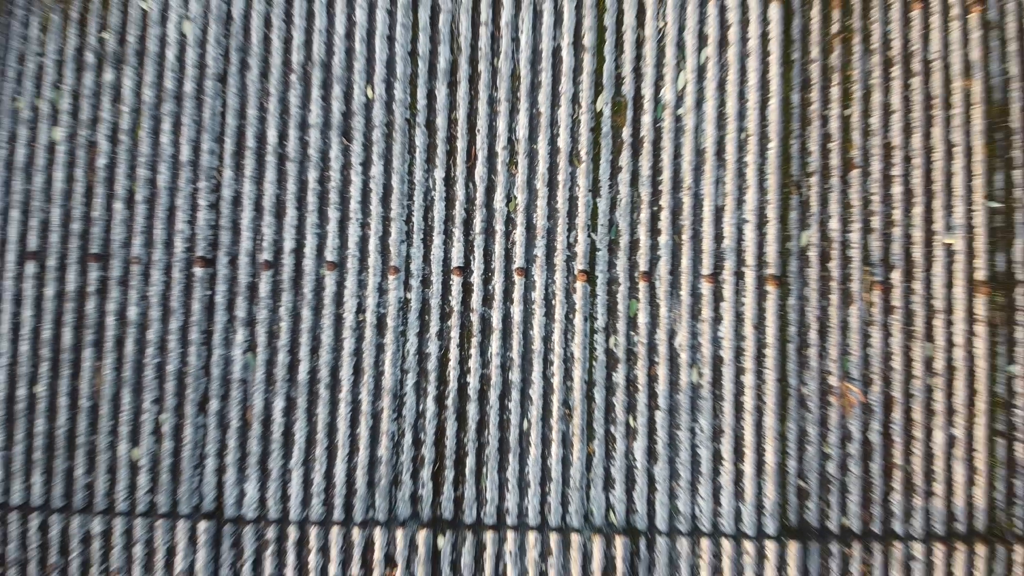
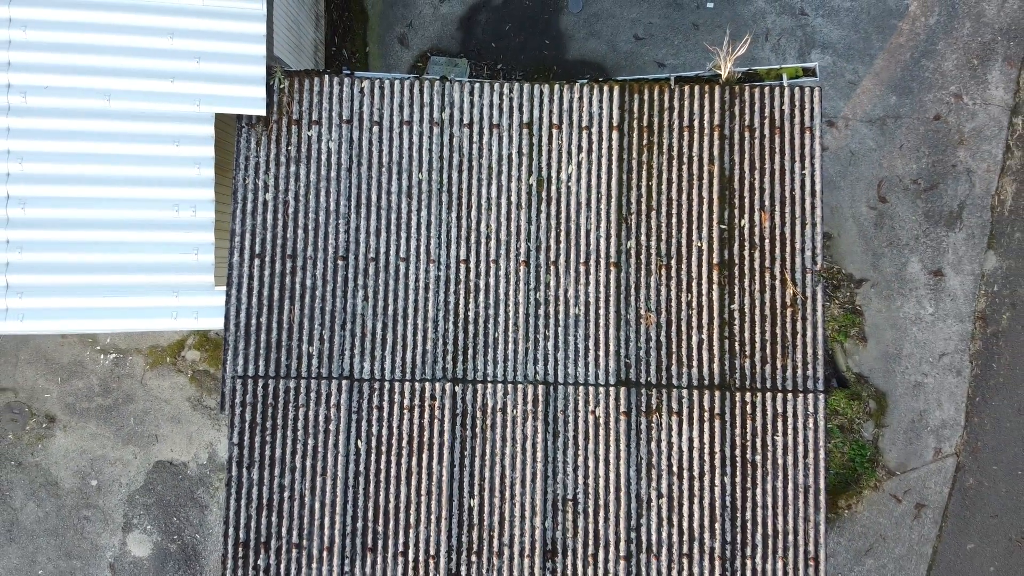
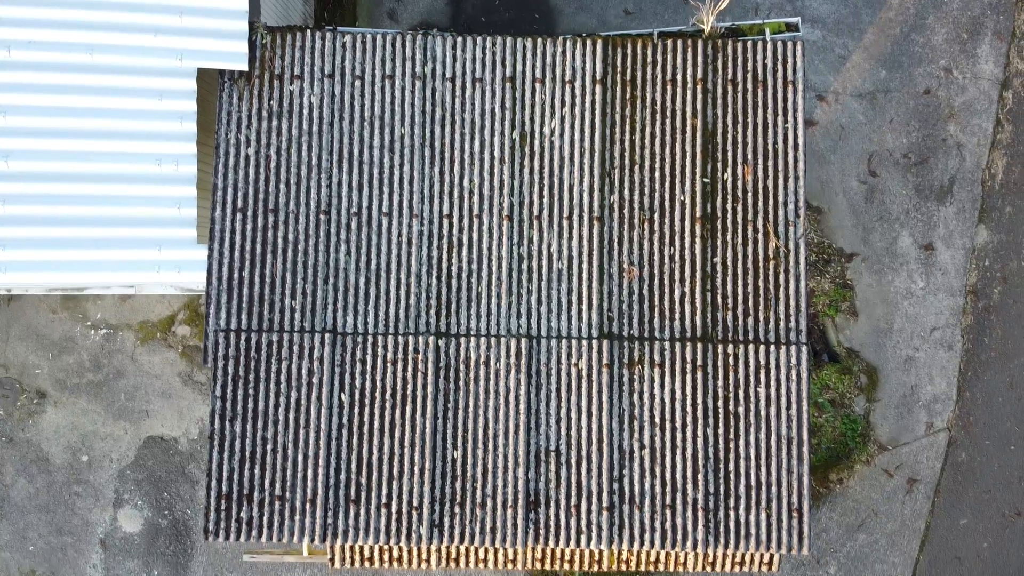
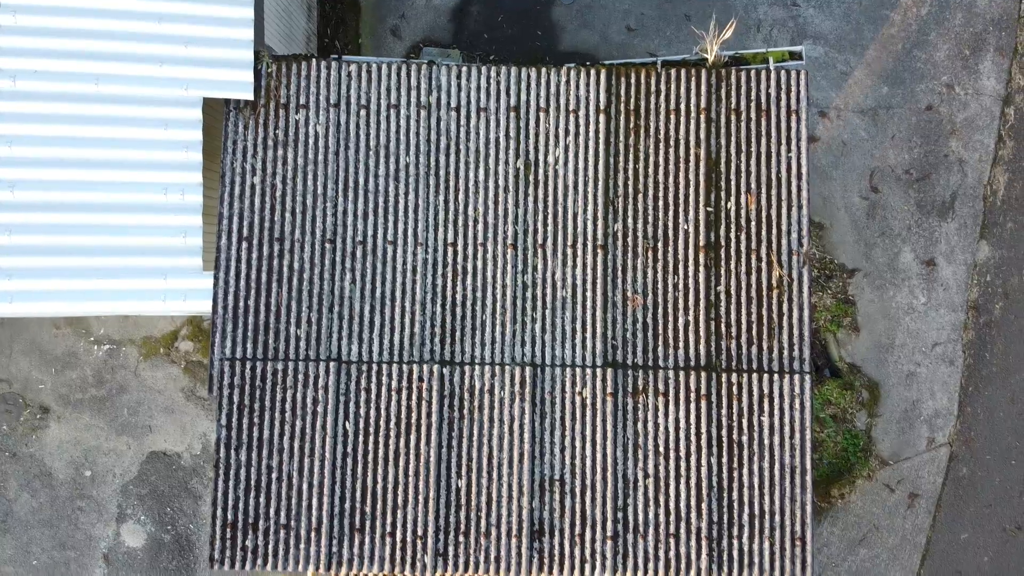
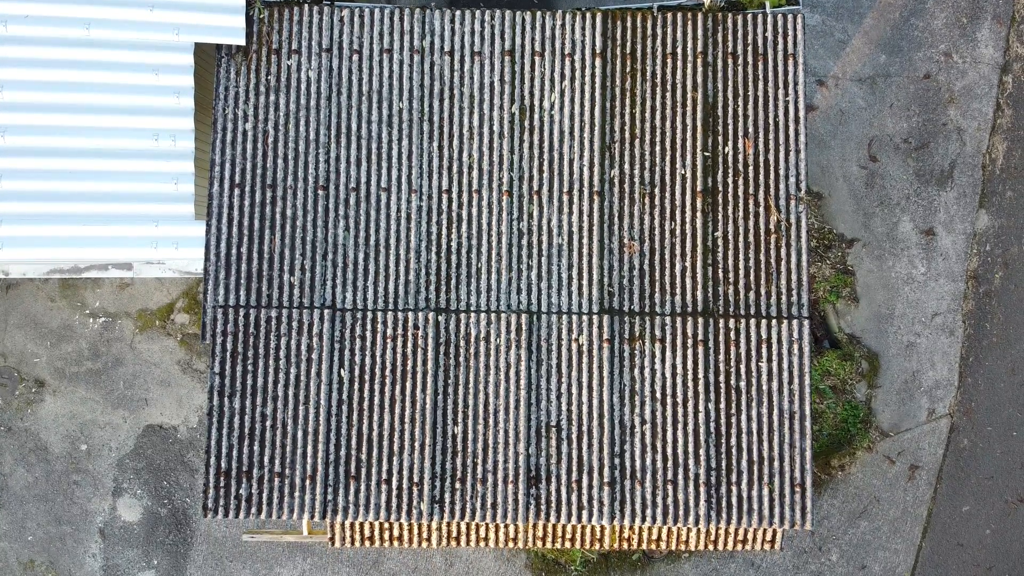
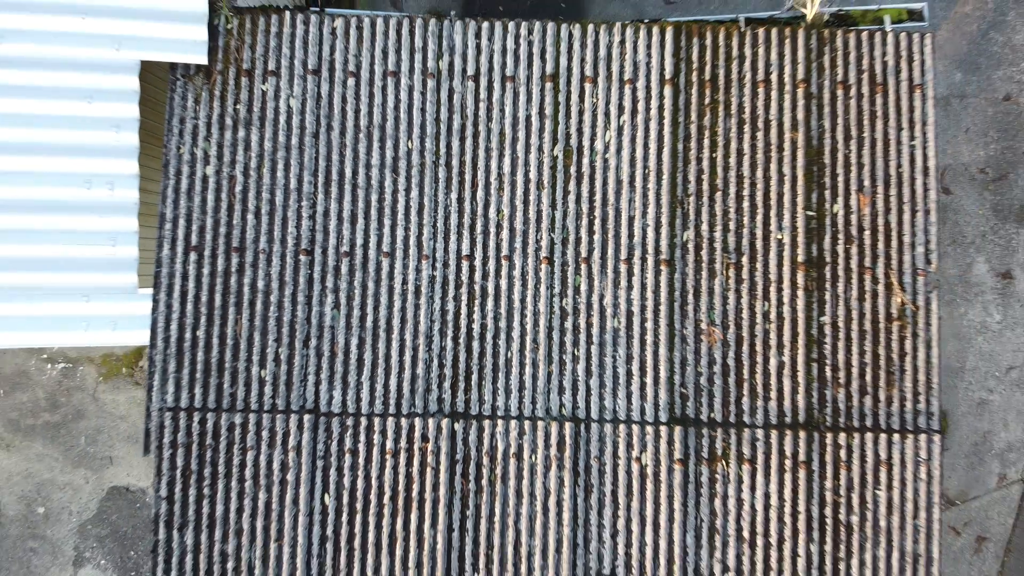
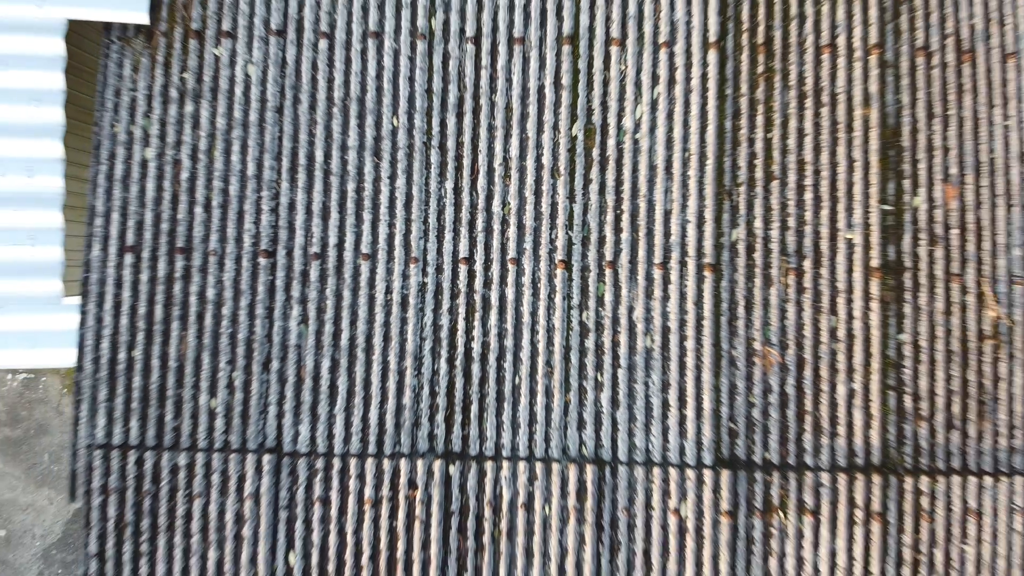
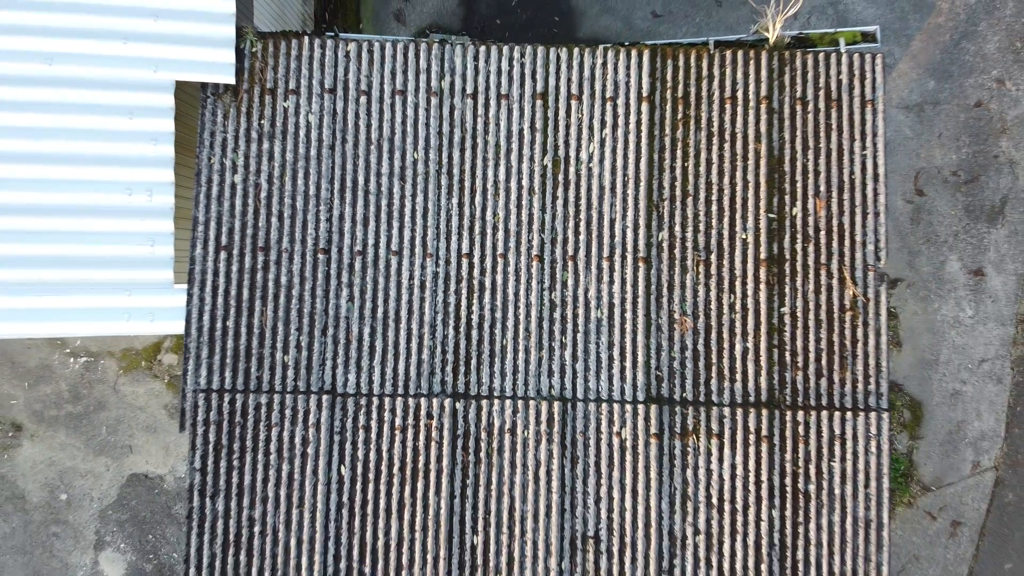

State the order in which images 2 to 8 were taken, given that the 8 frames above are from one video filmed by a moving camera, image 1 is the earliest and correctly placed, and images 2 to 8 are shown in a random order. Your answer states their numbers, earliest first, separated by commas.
7, 6, 8, 2, 4, 3, 5
